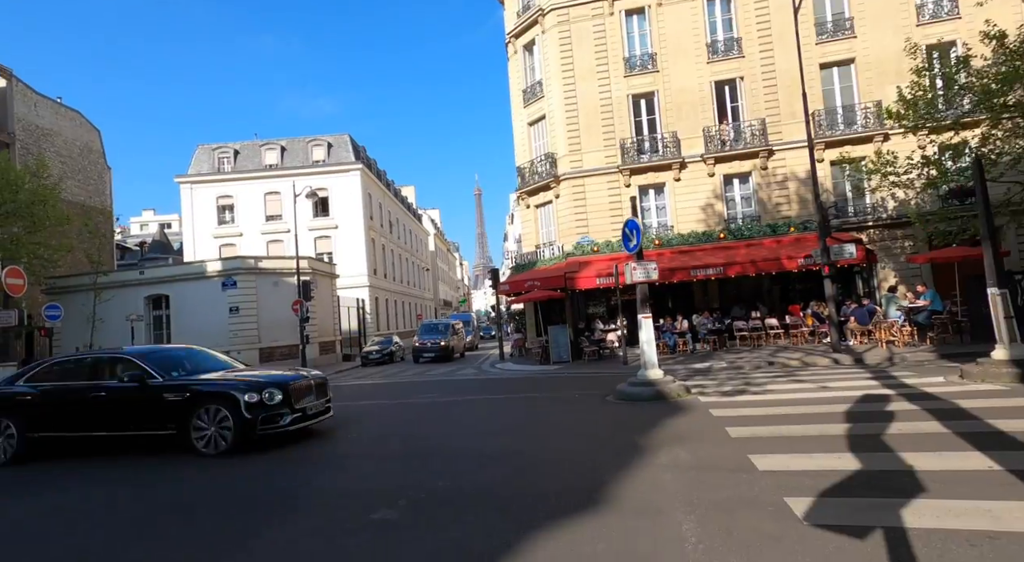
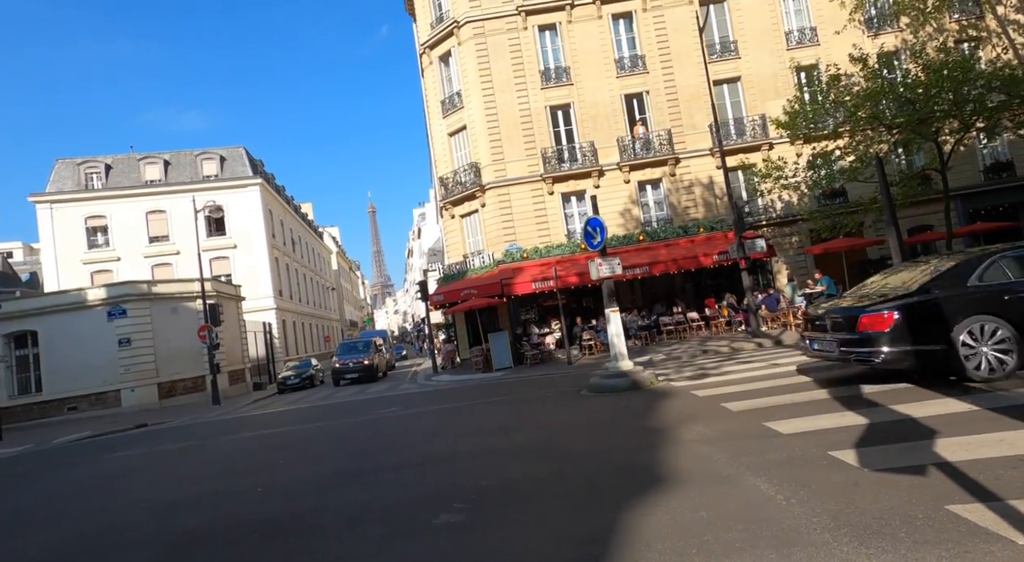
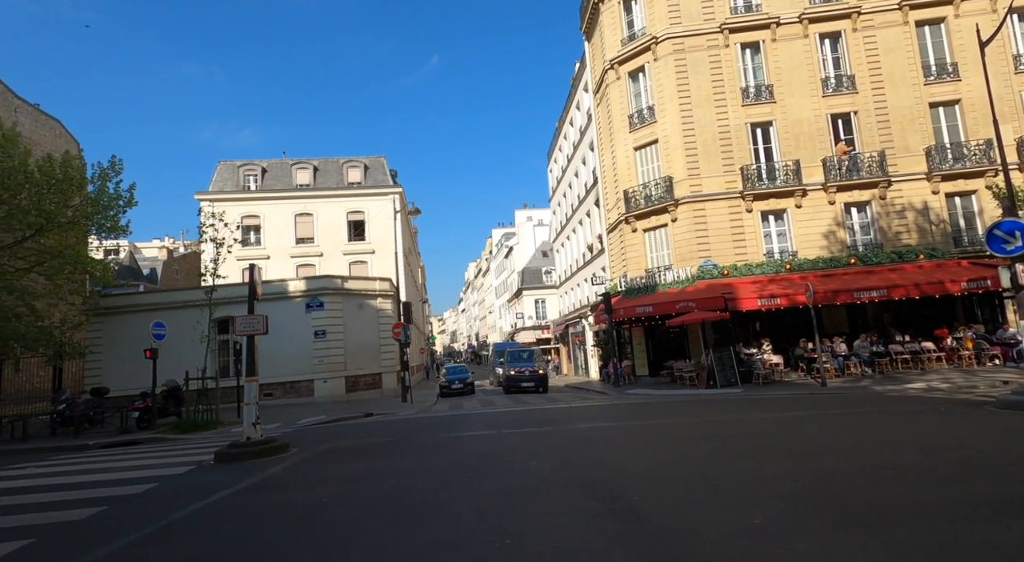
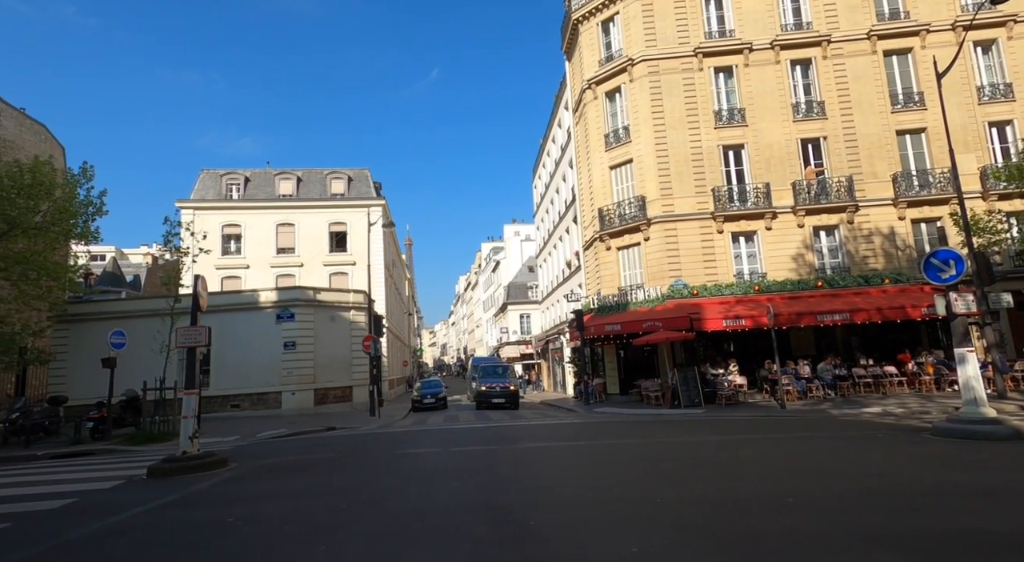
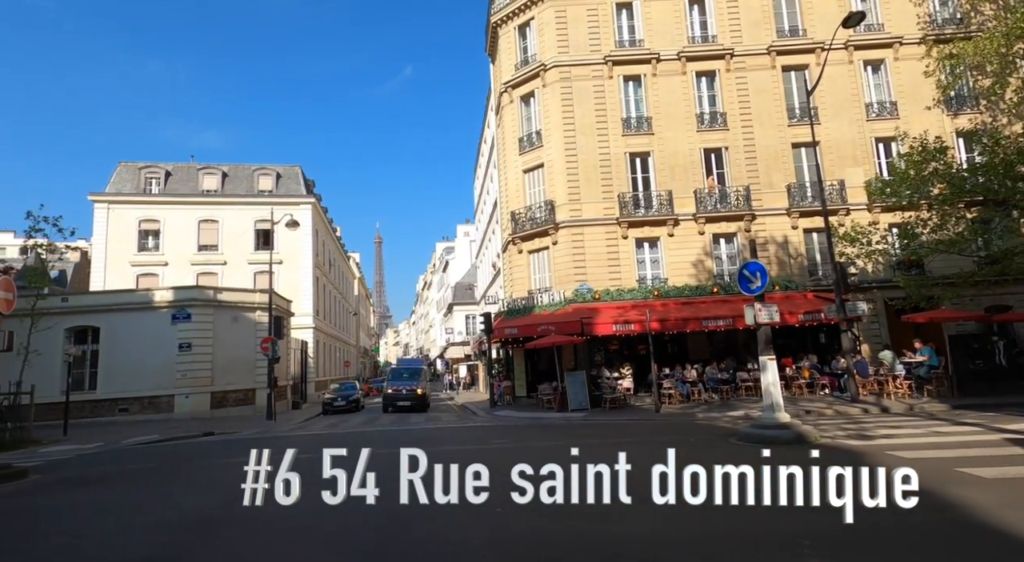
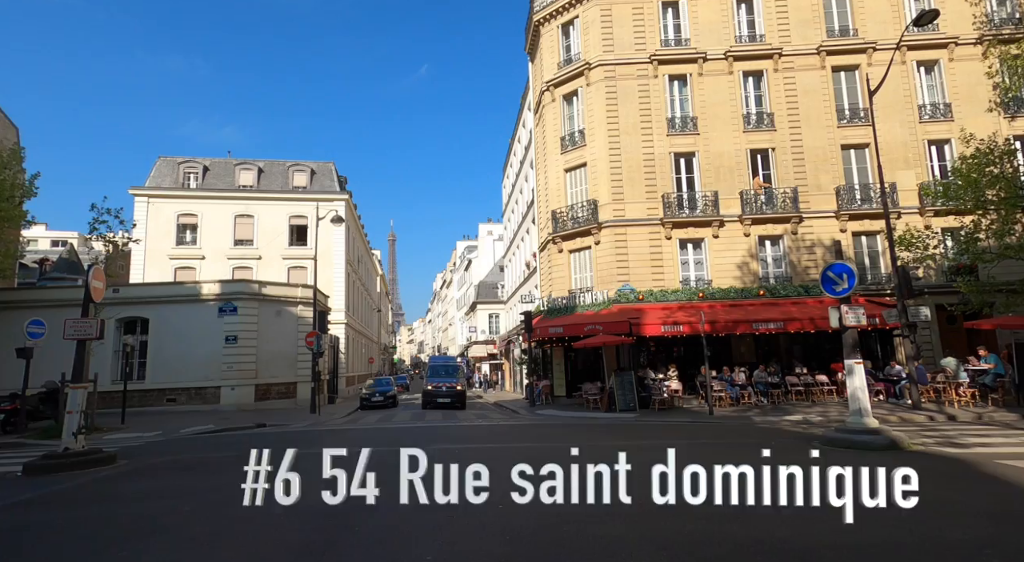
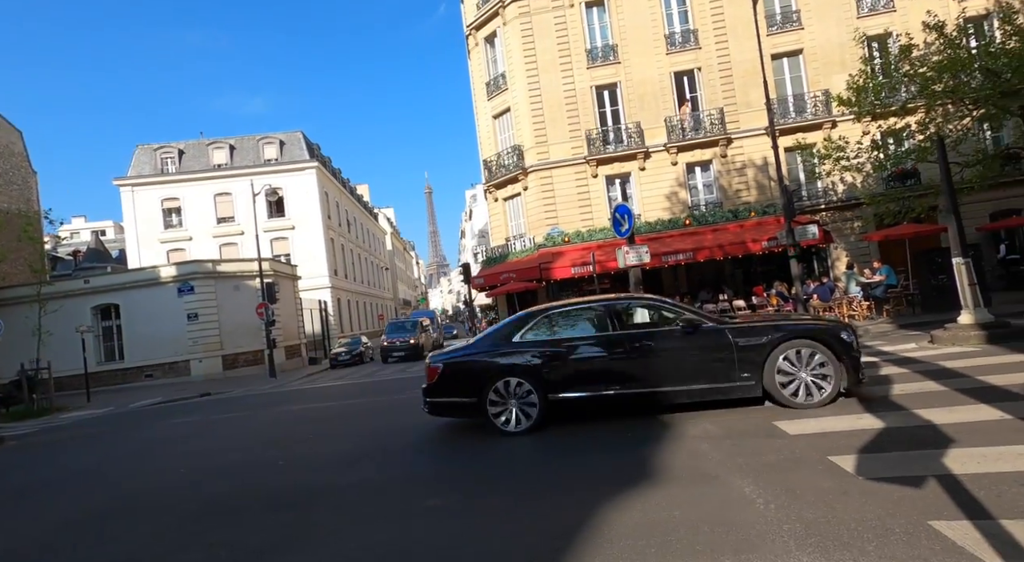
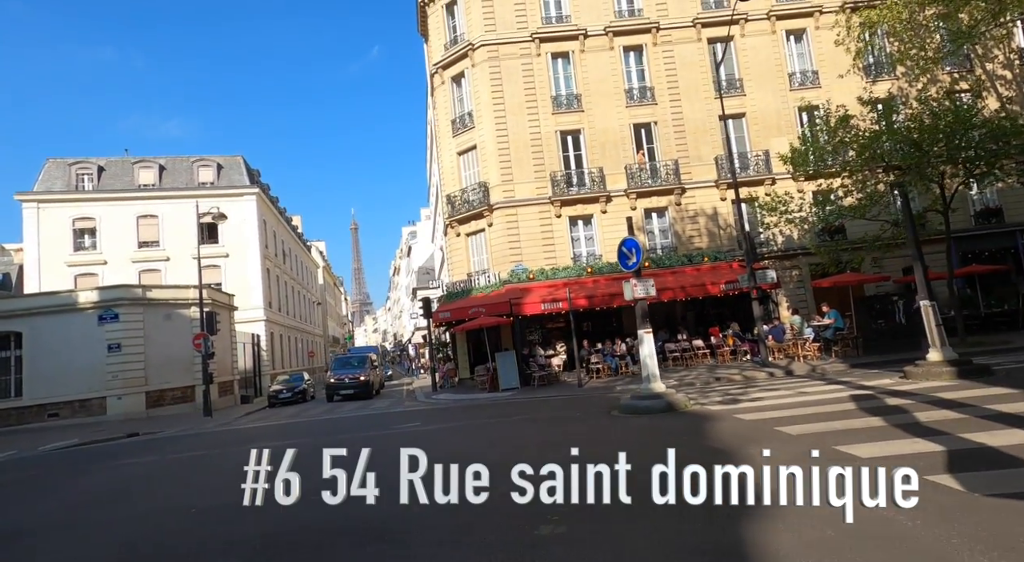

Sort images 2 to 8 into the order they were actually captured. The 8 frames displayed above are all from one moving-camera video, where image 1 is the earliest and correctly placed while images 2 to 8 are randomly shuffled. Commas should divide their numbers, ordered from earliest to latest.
7, 2, 8, 5, 6, 4, 3
